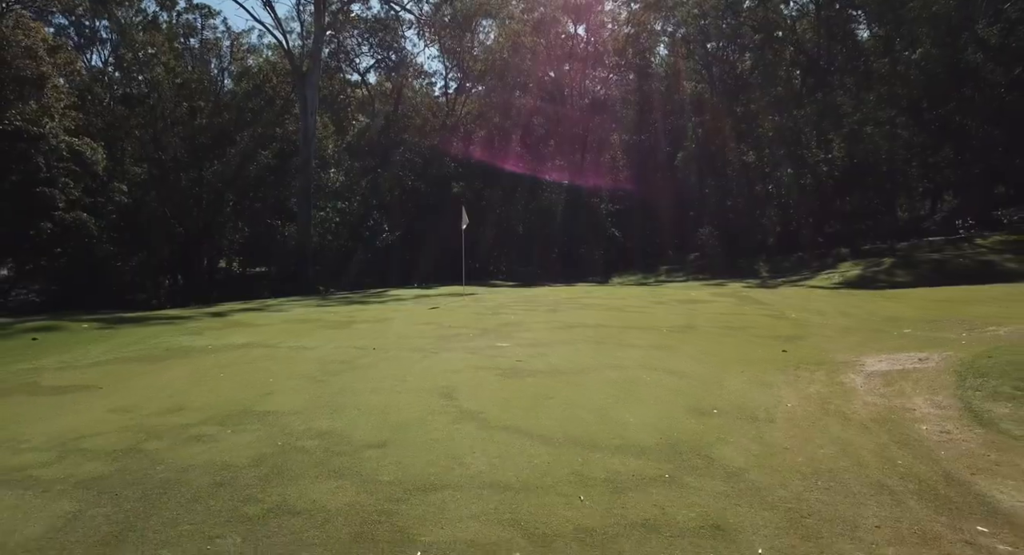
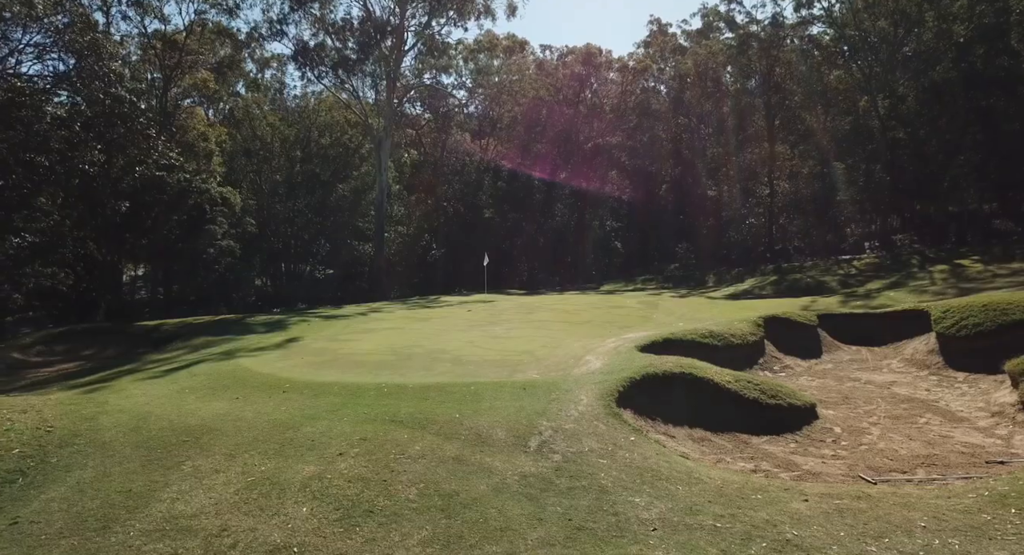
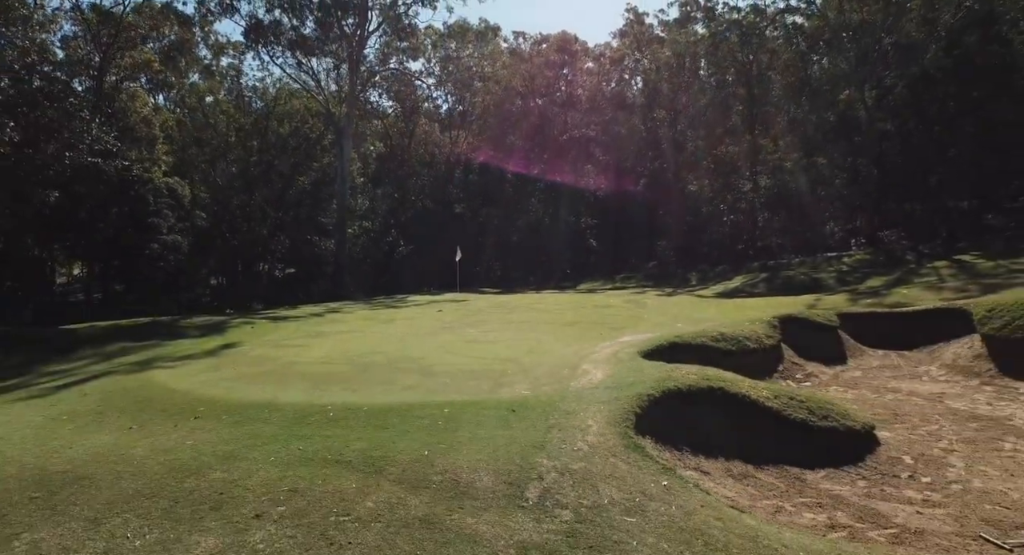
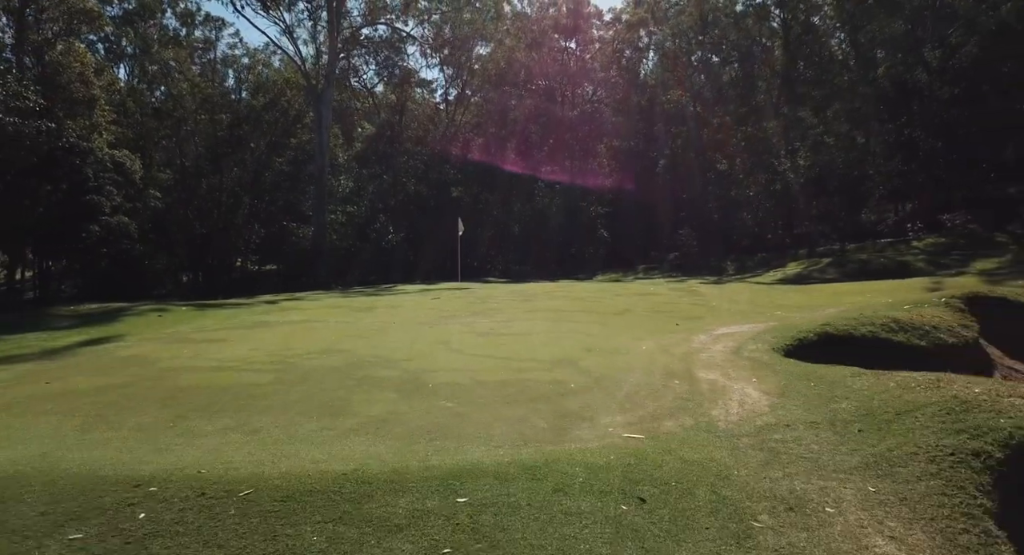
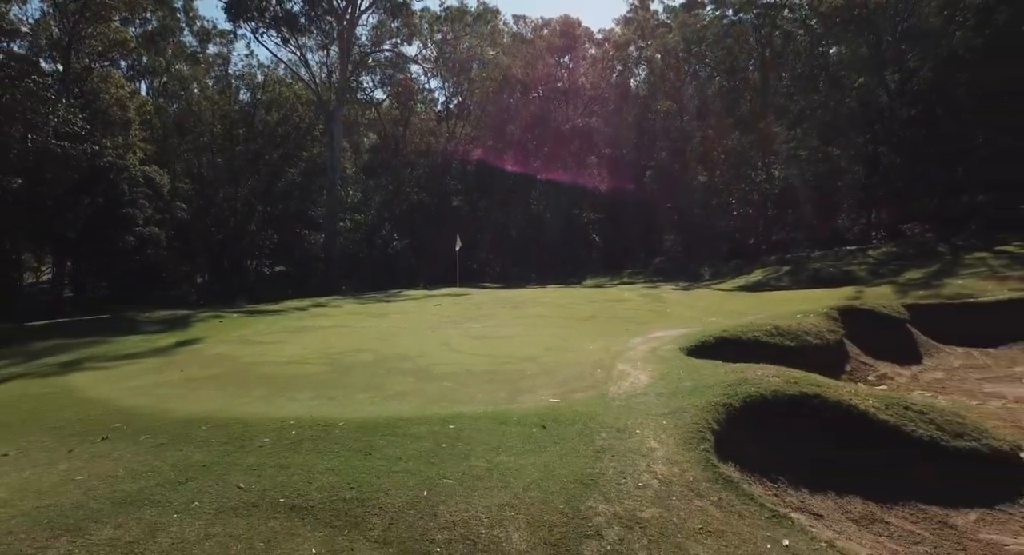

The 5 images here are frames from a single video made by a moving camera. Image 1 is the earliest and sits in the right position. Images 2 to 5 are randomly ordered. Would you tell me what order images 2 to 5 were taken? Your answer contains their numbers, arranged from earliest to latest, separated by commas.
4, 5, 3, 2
